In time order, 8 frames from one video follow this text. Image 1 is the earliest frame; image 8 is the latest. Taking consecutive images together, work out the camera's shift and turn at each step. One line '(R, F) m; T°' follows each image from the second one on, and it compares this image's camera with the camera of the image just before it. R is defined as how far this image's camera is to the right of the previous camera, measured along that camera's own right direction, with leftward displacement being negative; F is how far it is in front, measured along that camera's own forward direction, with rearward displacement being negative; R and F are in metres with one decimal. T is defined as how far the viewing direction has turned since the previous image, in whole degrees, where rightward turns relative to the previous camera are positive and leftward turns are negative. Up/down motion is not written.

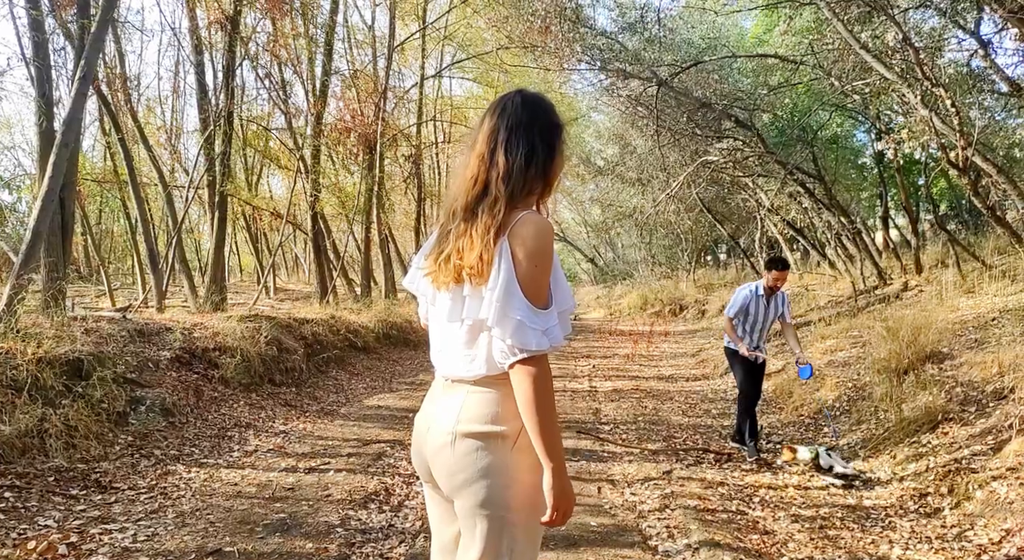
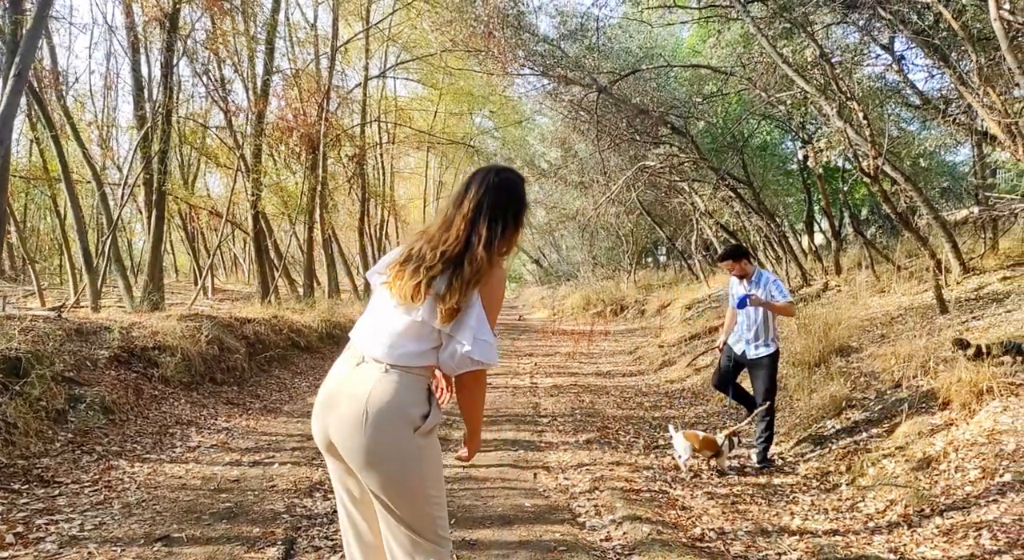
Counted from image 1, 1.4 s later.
(0.0, -0.4) m; +4°
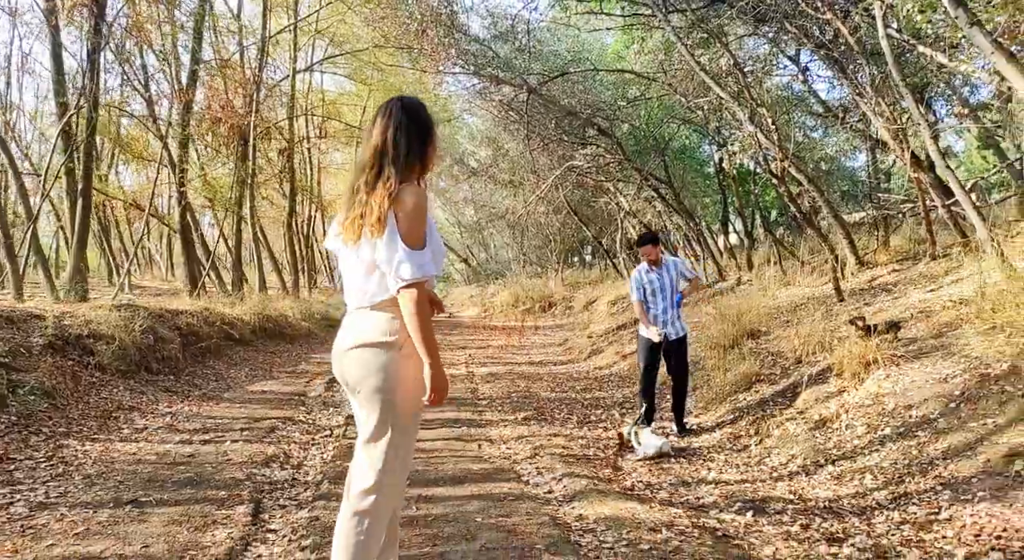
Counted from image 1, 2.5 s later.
(-0.2, -0.6) m; +5°
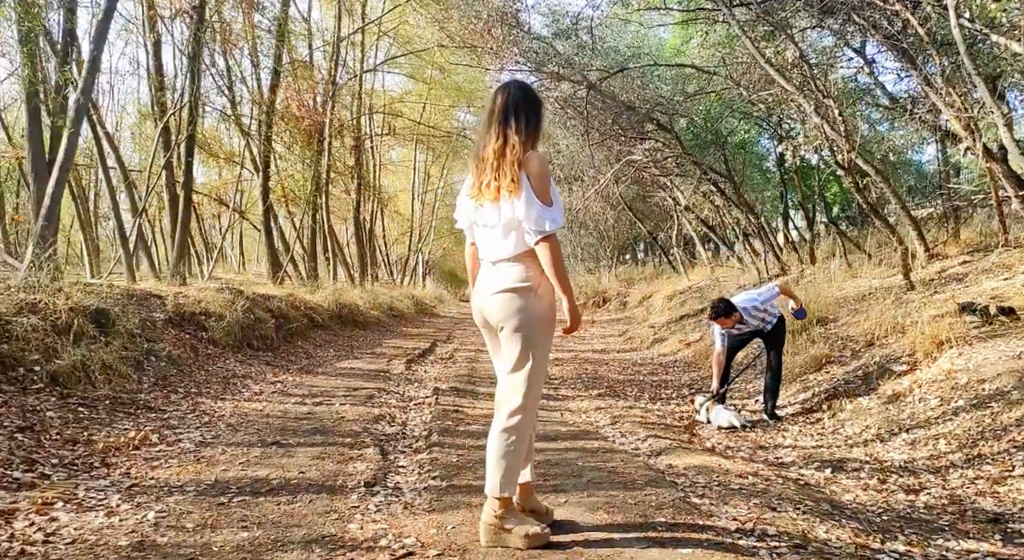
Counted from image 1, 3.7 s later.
(-0.3, -0.7) m; -3°
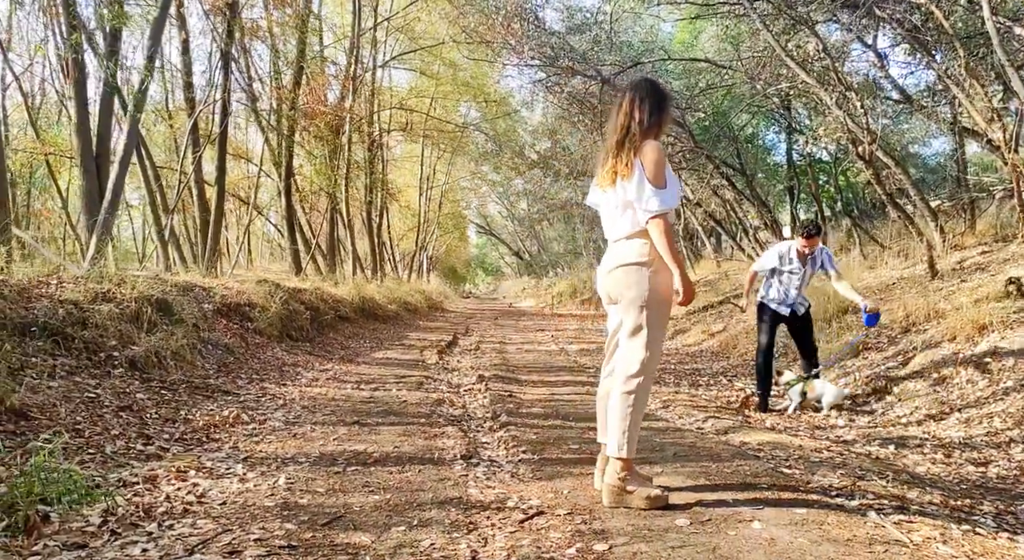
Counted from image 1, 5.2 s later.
(-0.5, -0.3) m; 0°
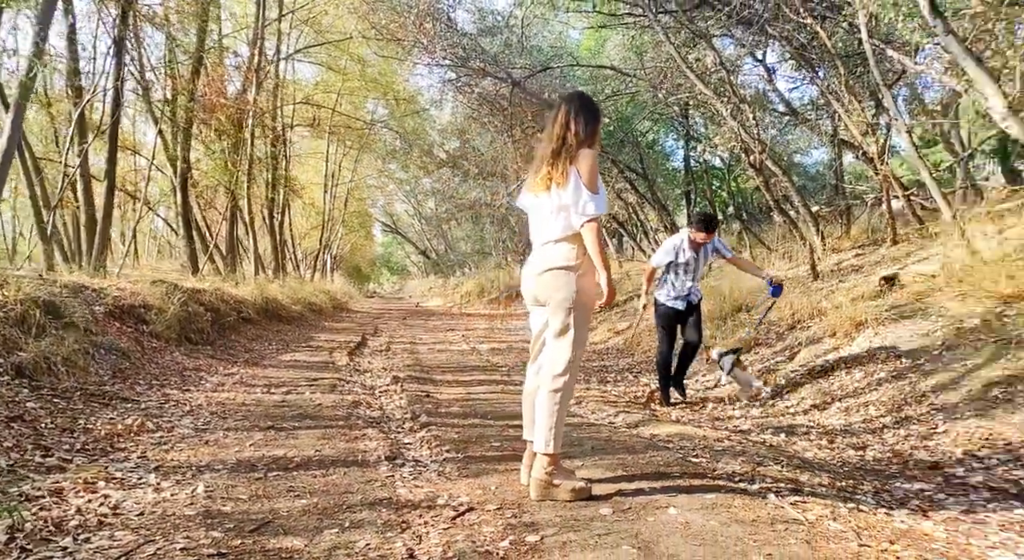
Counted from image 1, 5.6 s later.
(-0.1, -0.1) m; +6°
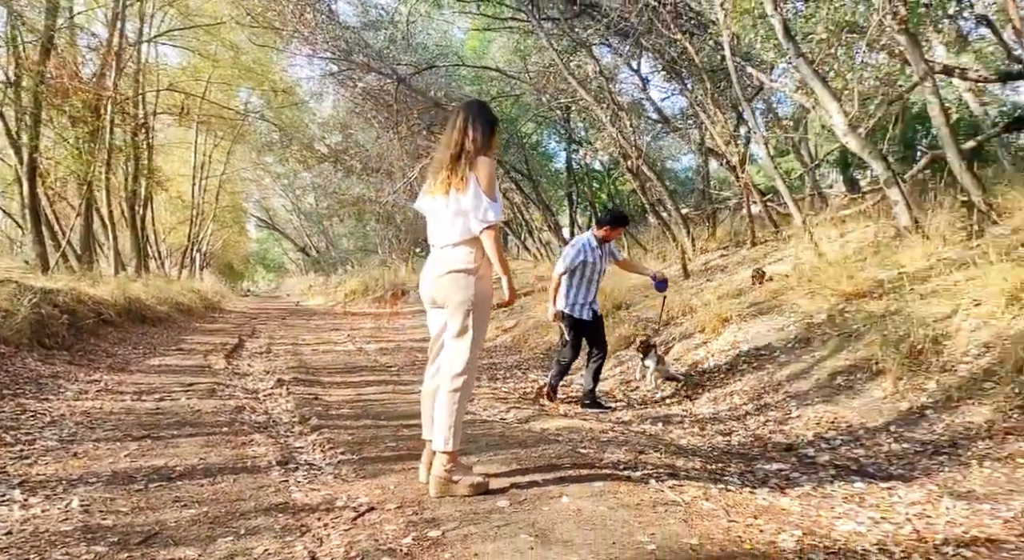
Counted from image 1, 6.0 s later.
(-0.1, -0.3) m; +7°
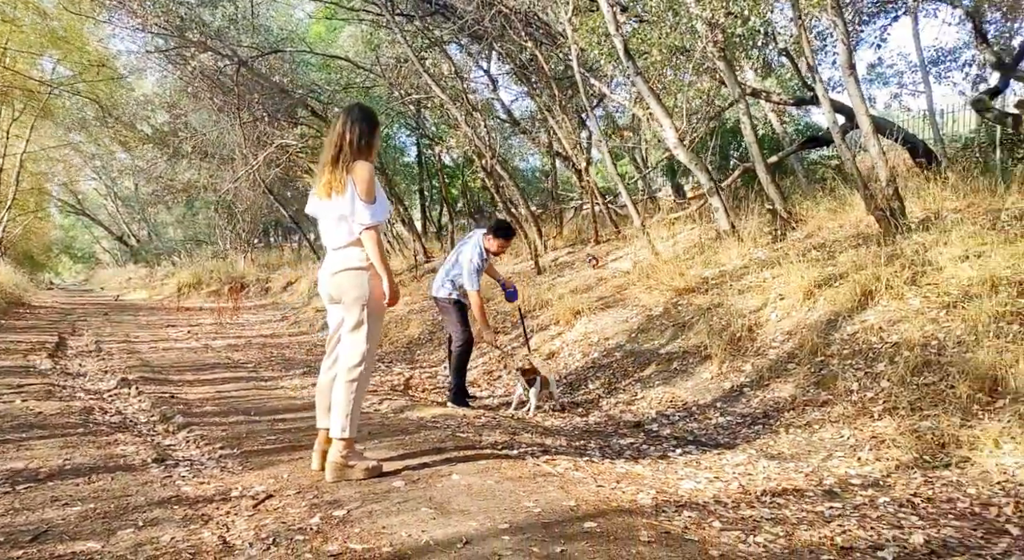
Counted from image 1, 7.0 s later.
(-0.3, -0.6) m; +10°
